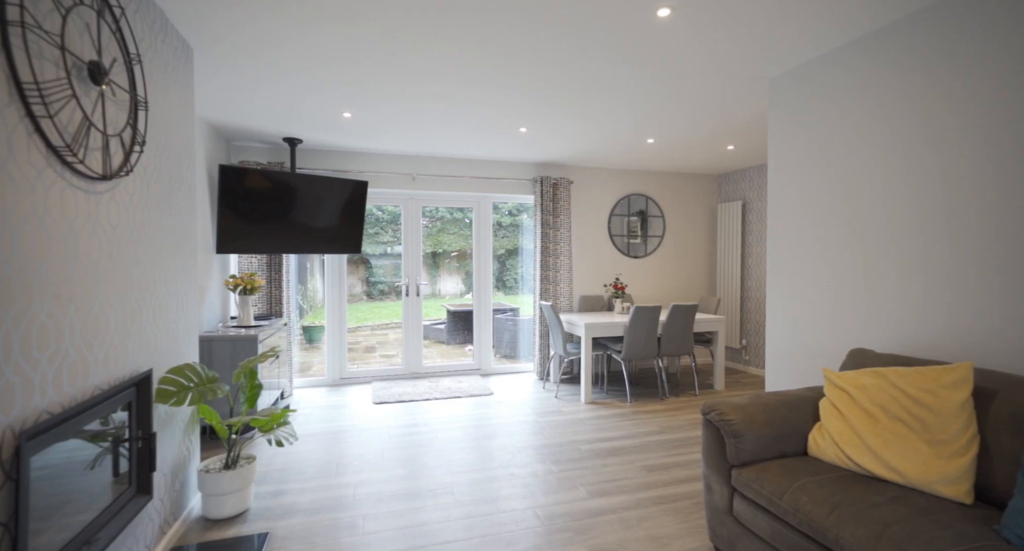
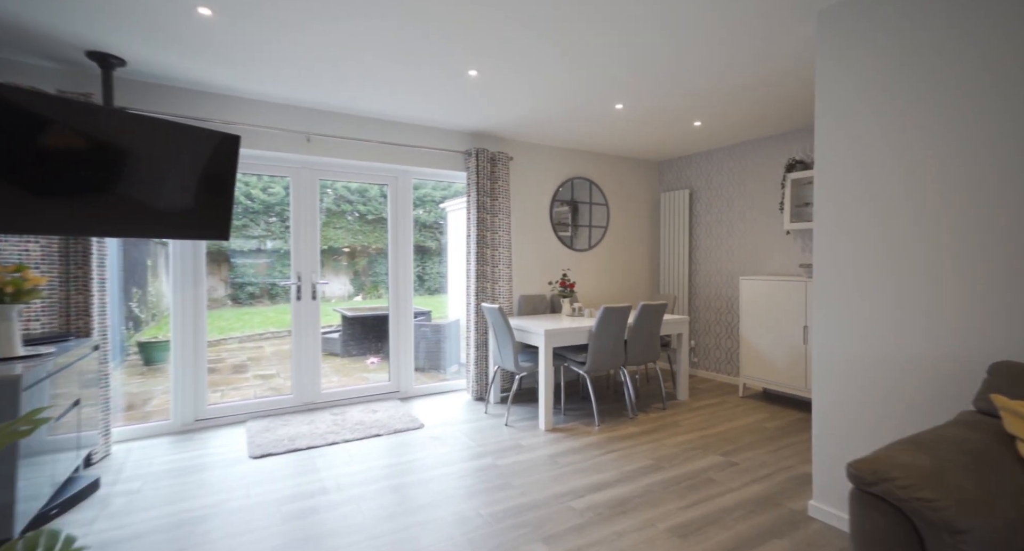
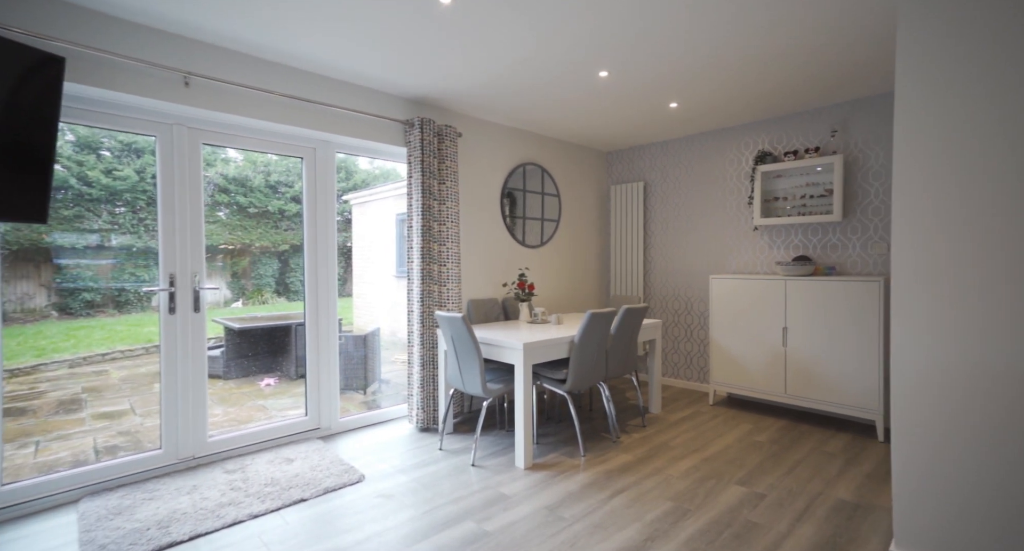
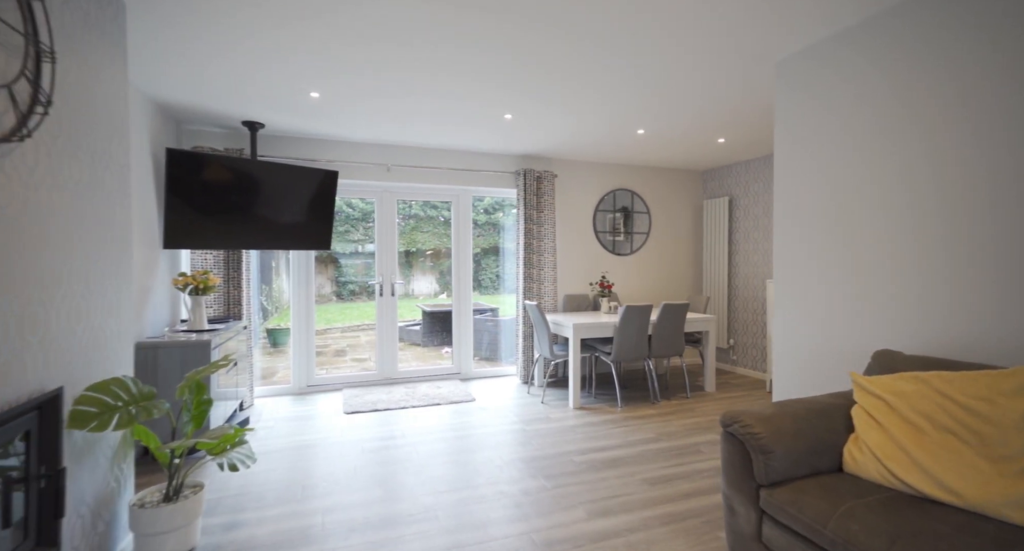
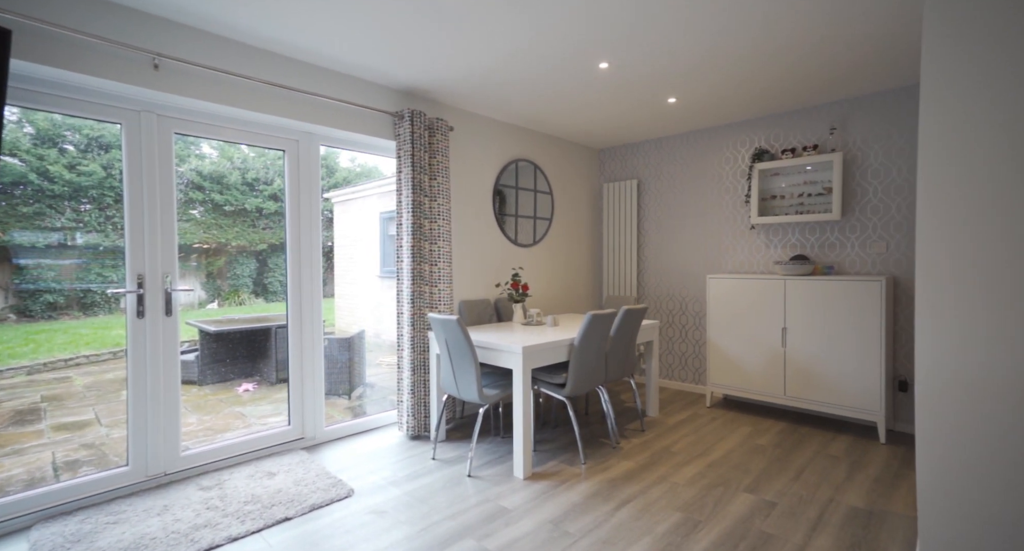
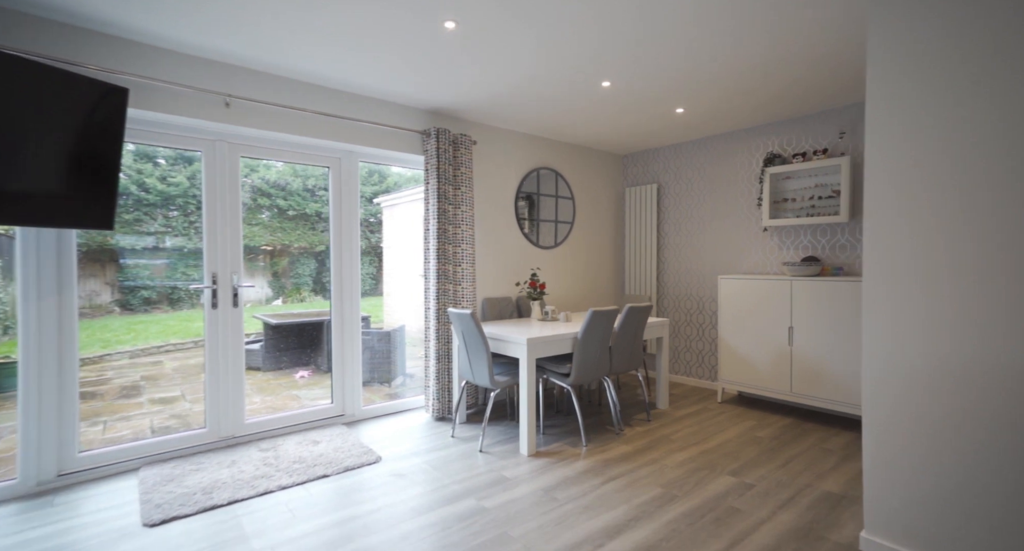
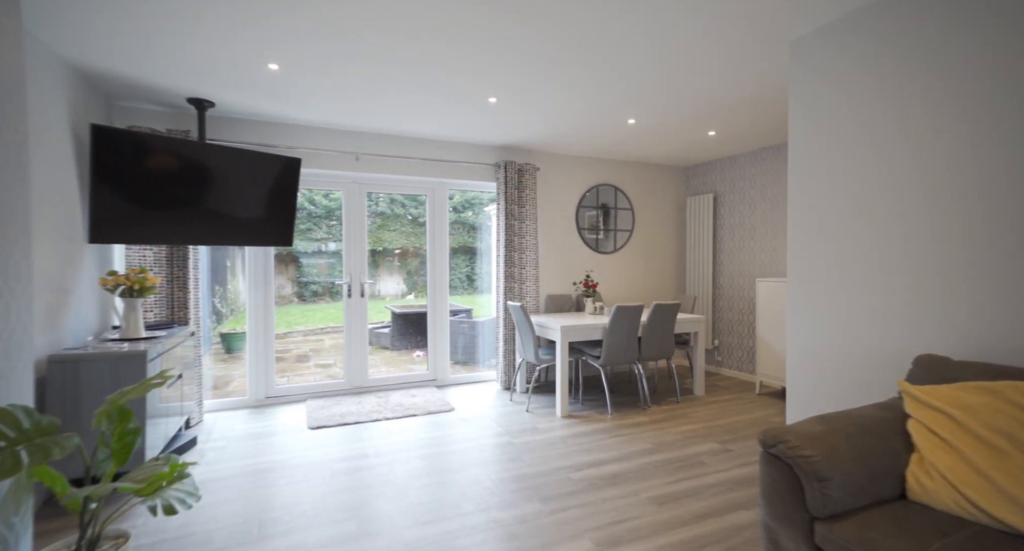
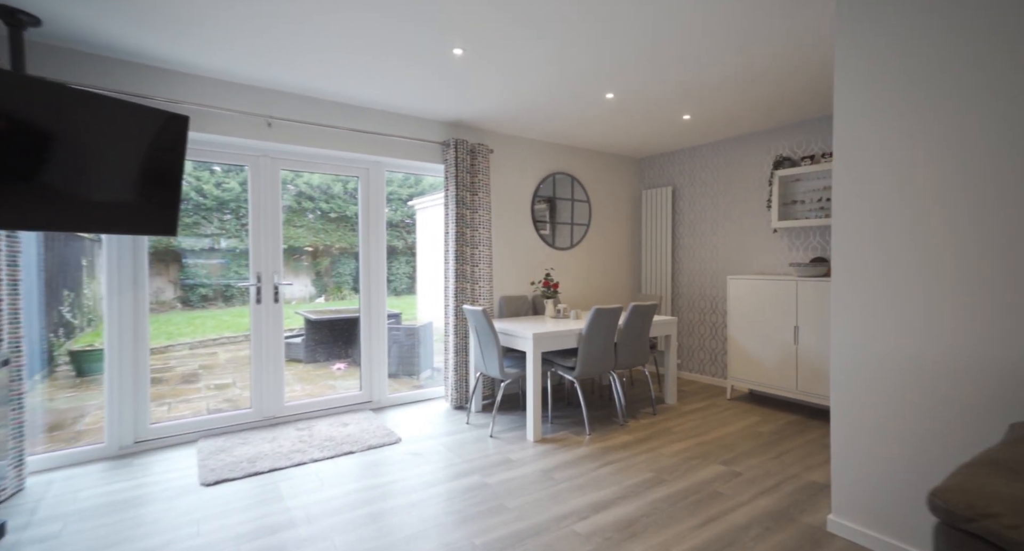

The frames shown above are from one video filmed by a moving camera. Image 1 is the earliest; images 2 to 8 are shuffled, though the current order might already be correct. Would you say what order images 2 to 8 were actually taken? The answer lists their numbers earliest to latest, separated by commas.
4, 7, 2, 8, 6, 3, 5
